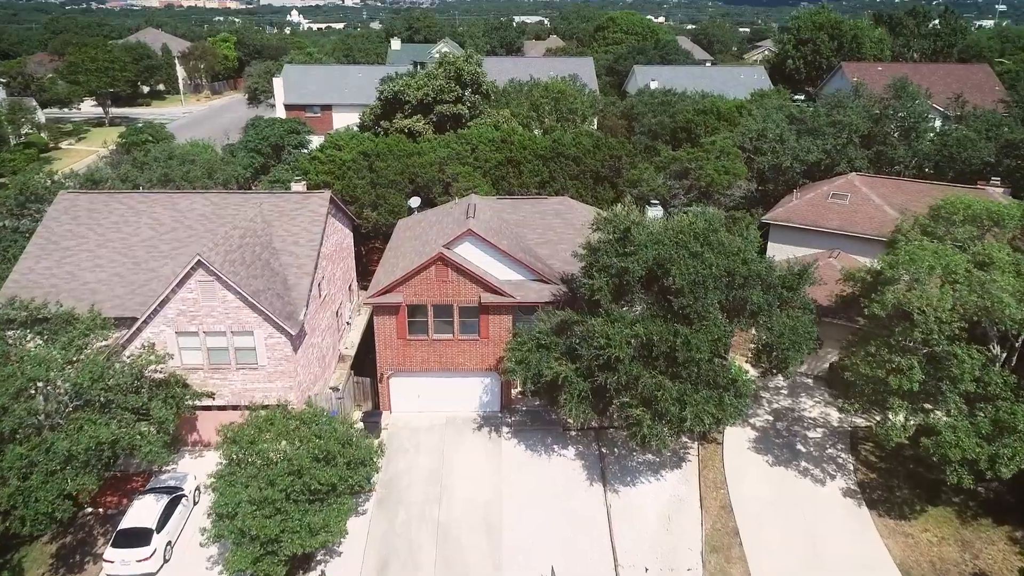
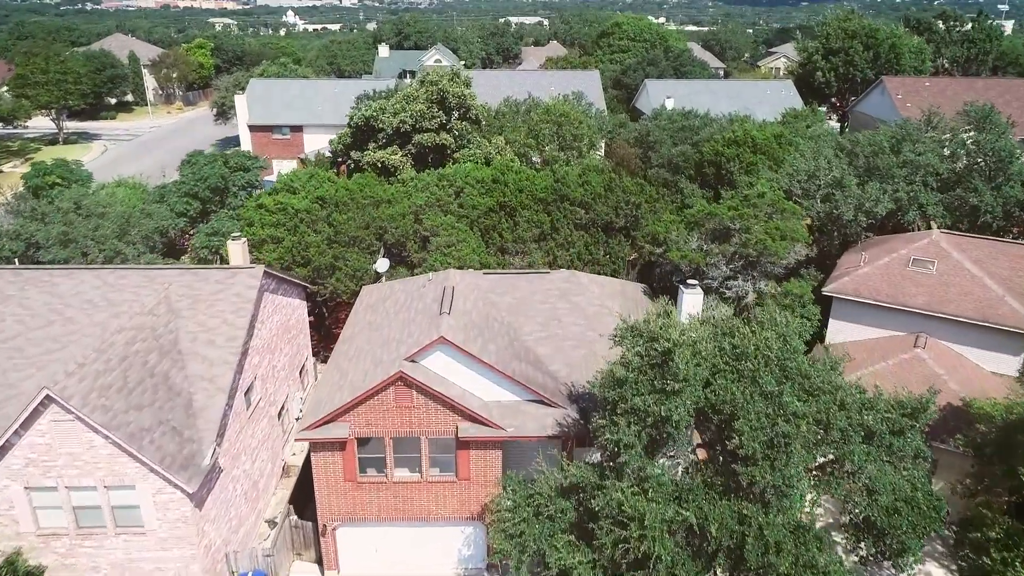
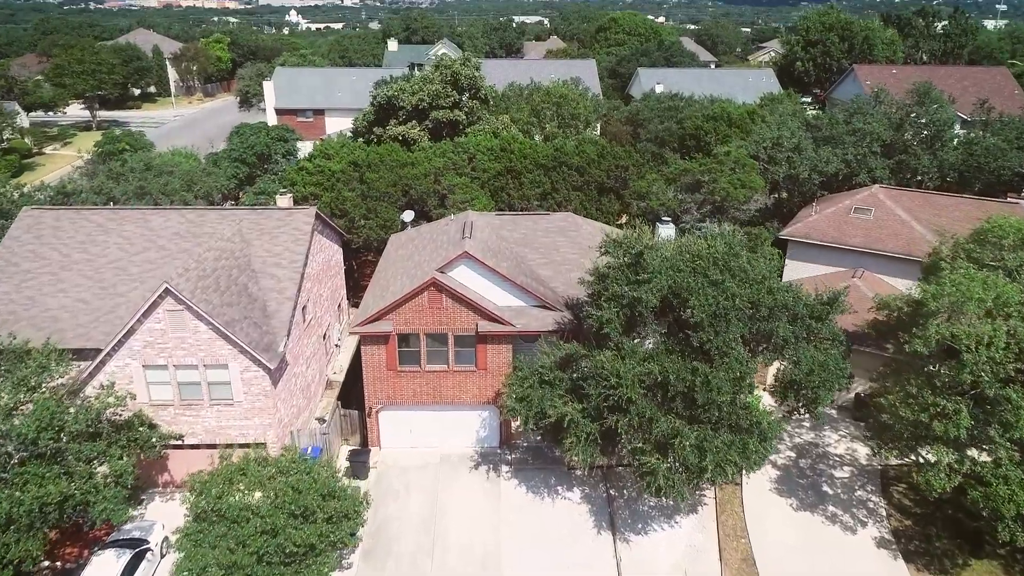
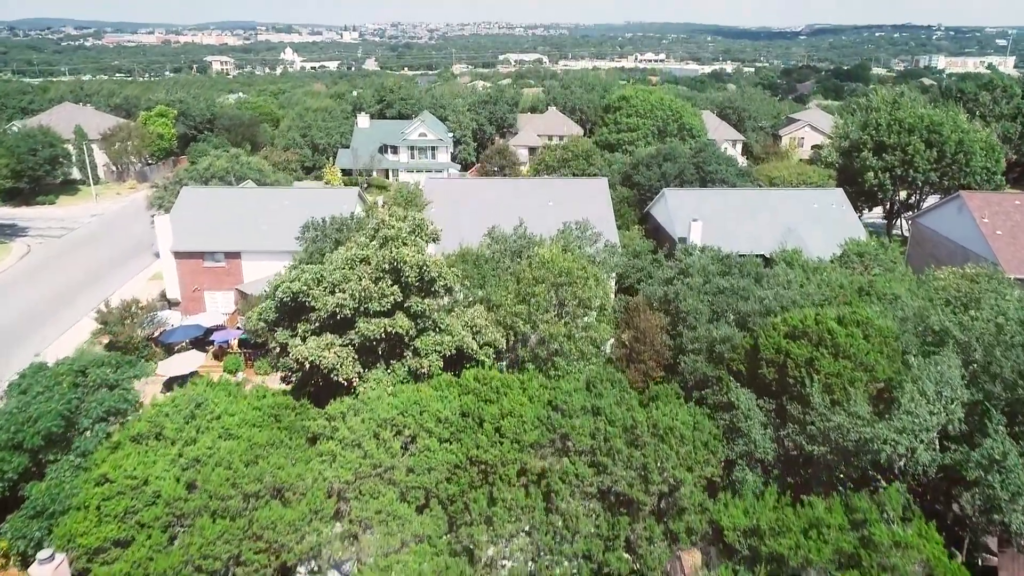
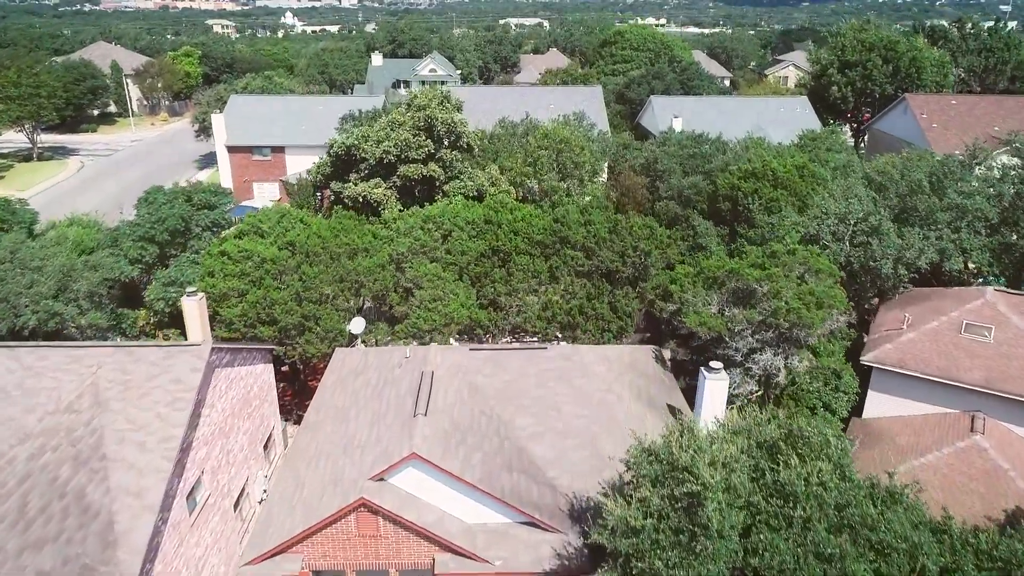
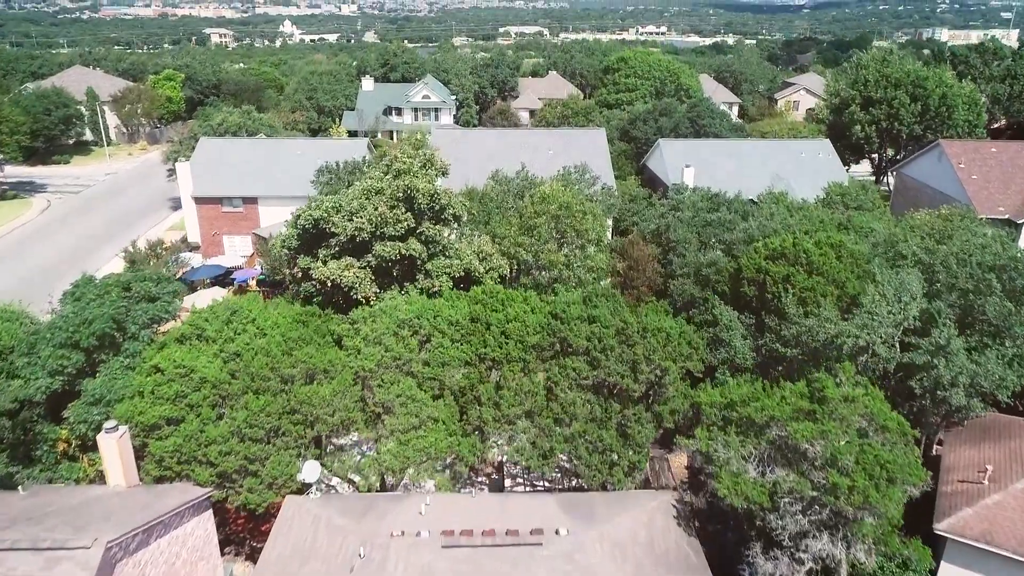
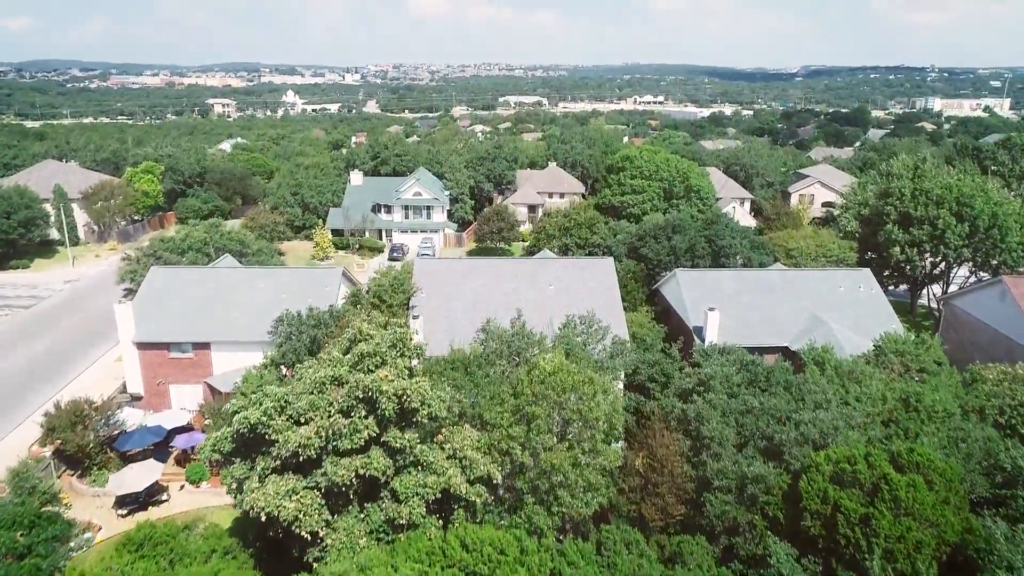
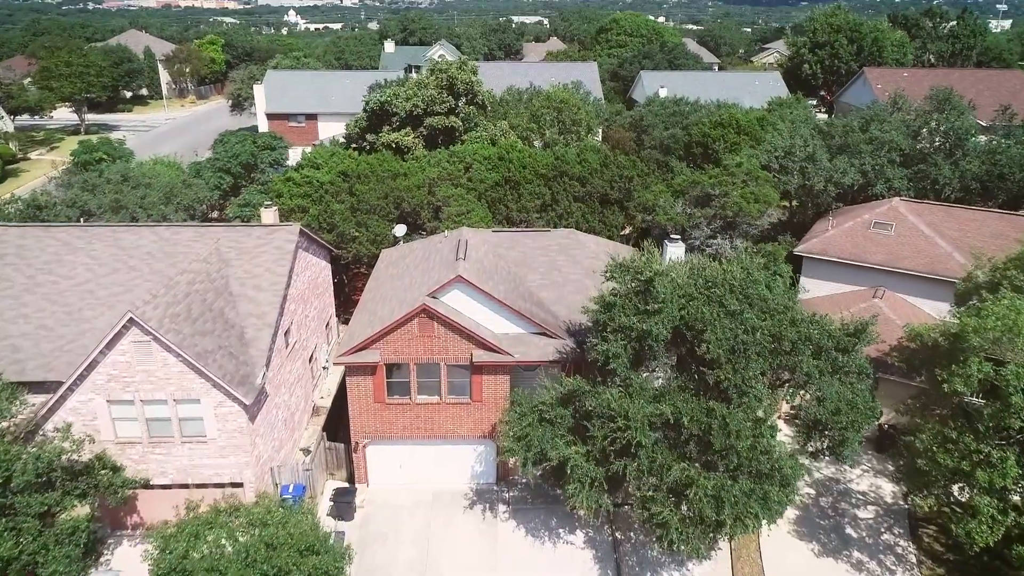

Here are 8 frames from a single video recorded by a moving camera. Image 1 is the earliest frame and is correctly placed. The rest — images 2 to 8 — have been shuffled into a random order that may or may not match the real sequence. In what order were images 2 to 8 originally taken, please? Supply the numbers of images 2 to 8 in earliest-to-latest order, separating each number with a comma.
3, 8, 2, 5, 6, 4, 7
